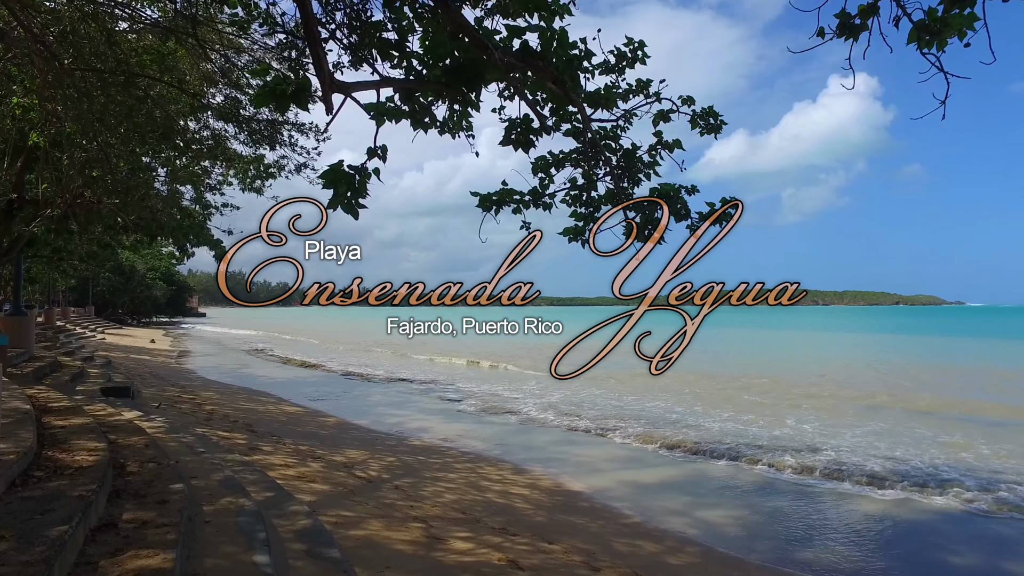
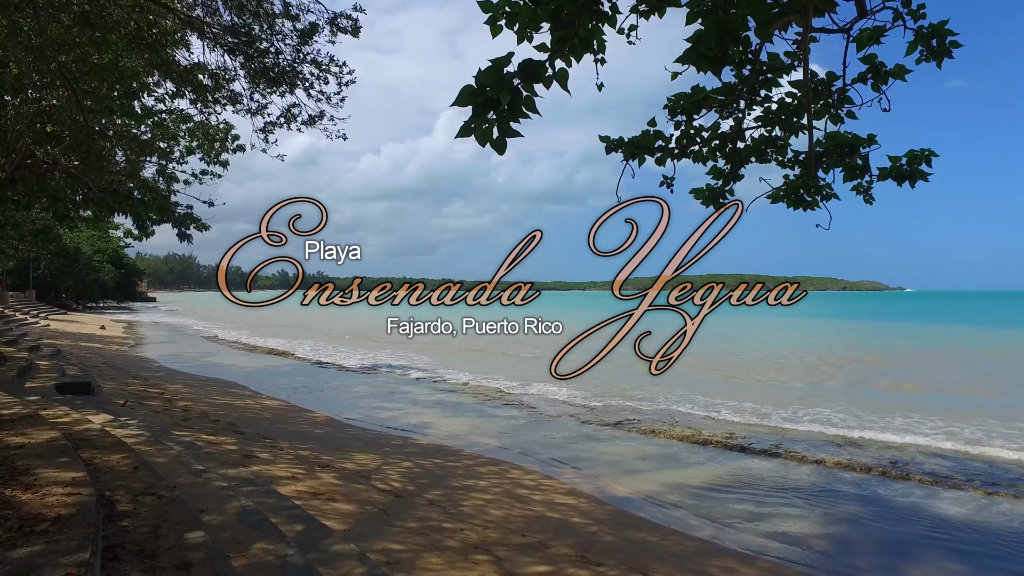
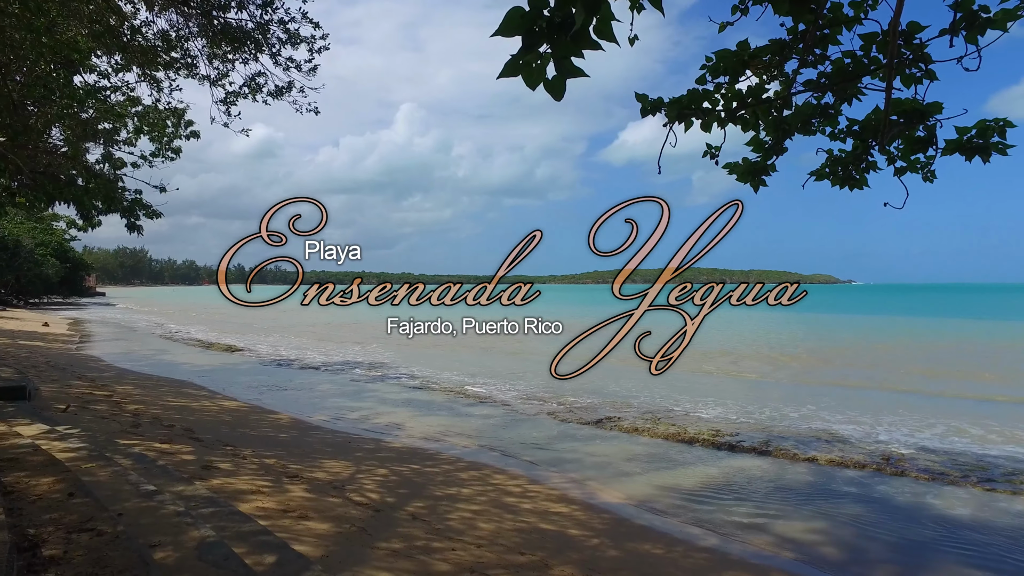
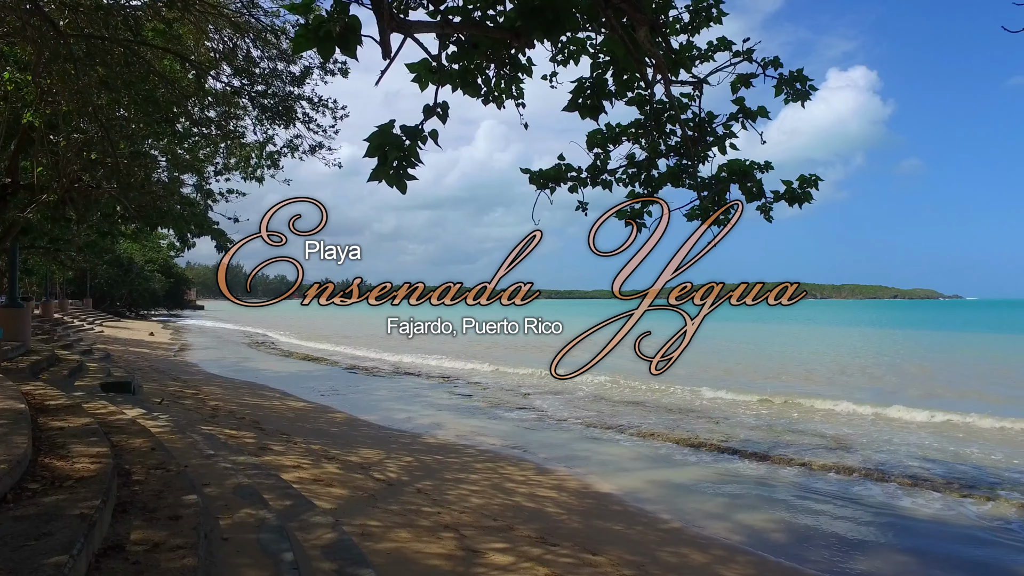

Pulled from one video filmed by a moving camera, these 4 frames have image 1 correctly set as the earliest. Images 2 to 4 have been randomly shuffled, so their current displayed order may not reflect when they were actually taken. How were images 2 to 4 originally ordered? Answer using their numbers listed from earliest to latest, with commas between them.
4, 2, 3
